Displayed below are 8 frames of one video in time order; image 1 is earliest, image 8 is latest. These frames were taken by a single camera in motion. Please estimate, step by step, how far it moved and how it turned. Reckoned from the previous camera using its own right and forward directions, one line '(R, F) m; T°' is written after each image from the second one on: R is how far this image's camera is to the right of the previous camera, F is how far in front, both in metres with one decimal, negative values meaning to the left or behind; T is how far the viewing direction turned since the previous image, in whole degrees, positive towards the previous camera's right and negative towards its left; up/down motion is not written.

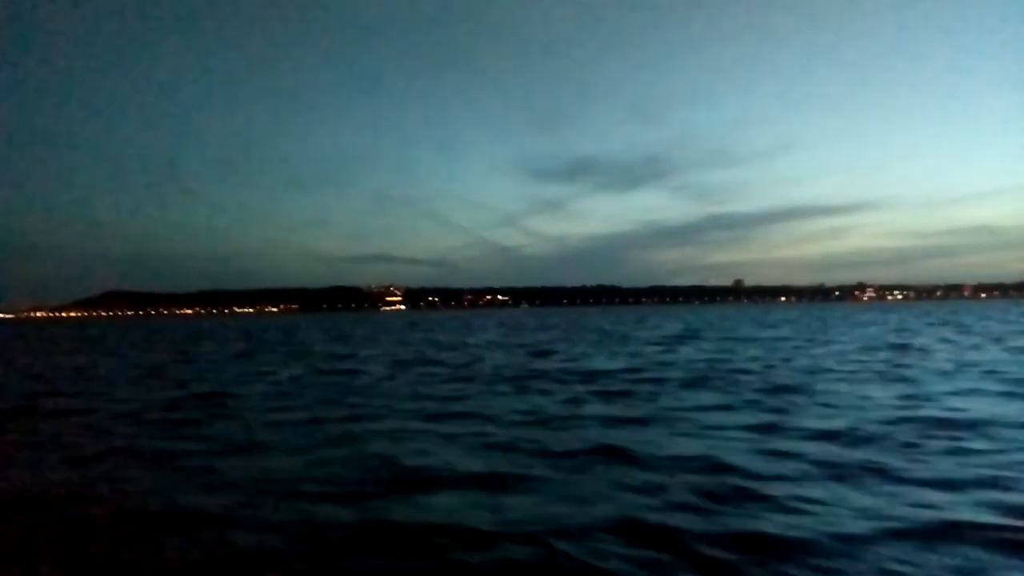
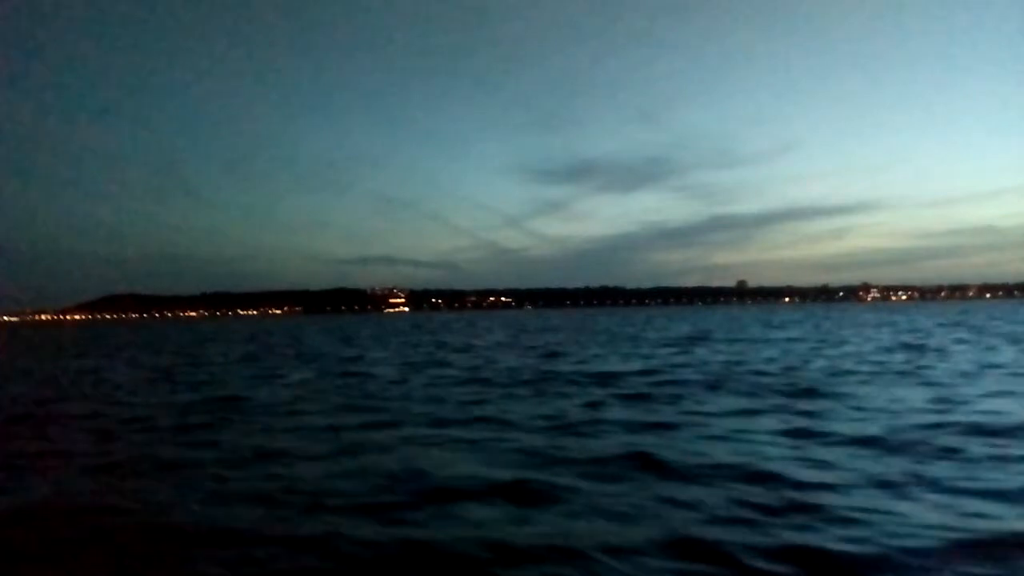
(-0.3, +0.5) m; 0°
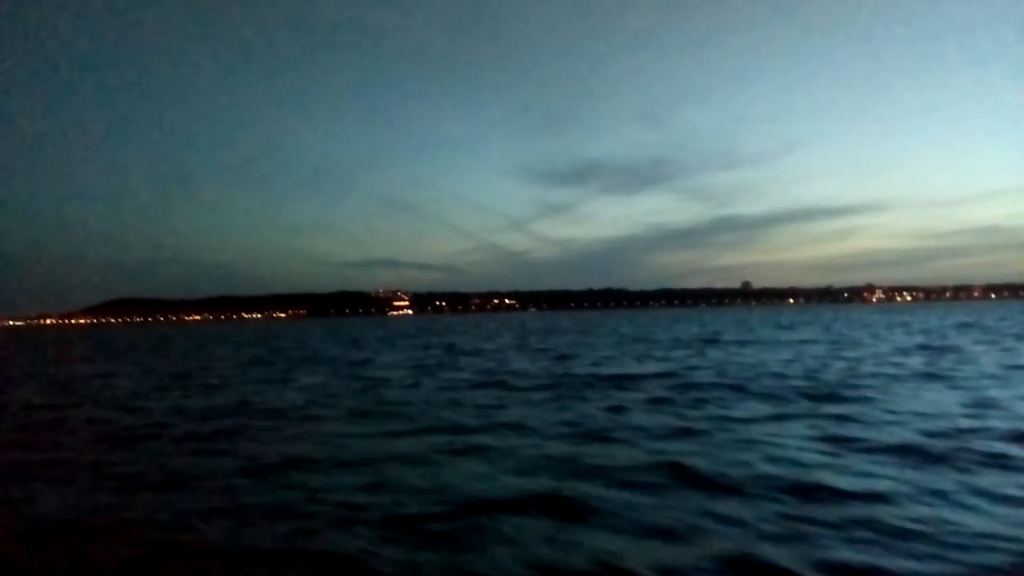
(-0.3, +0.5) m; 0°
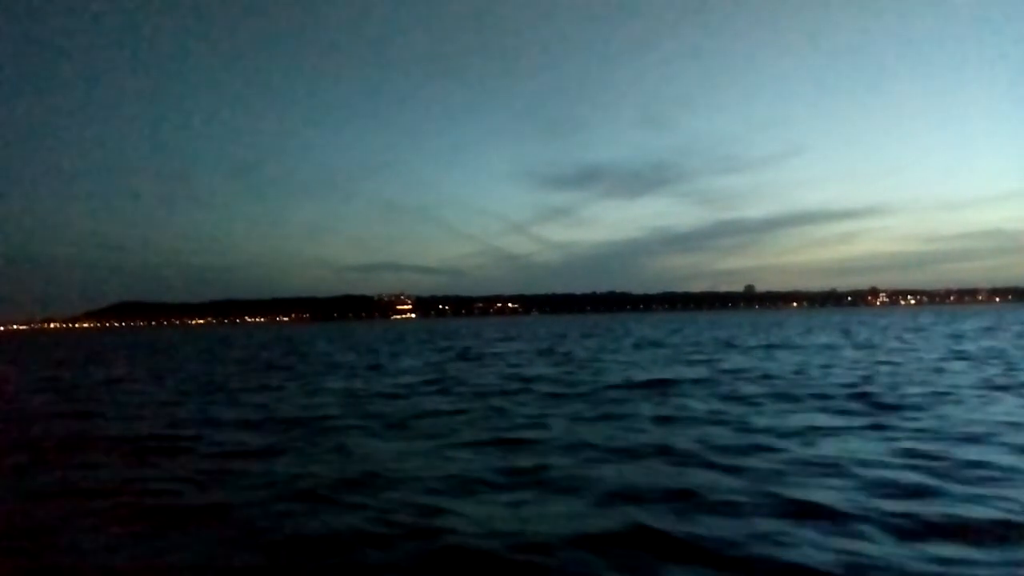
(-0.7, +1.2) m; 0°
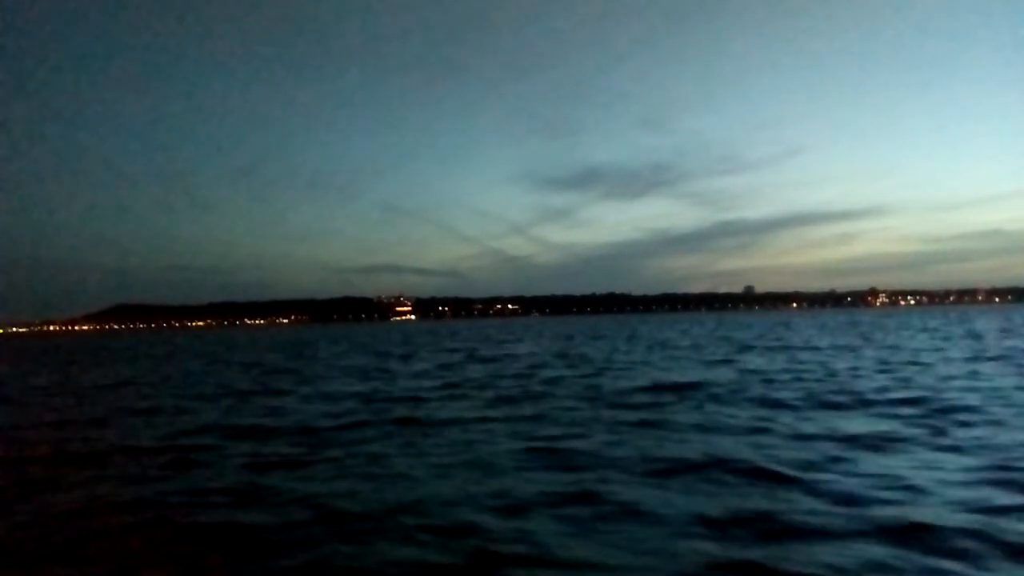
(-0.6, +1.1) m; 0°
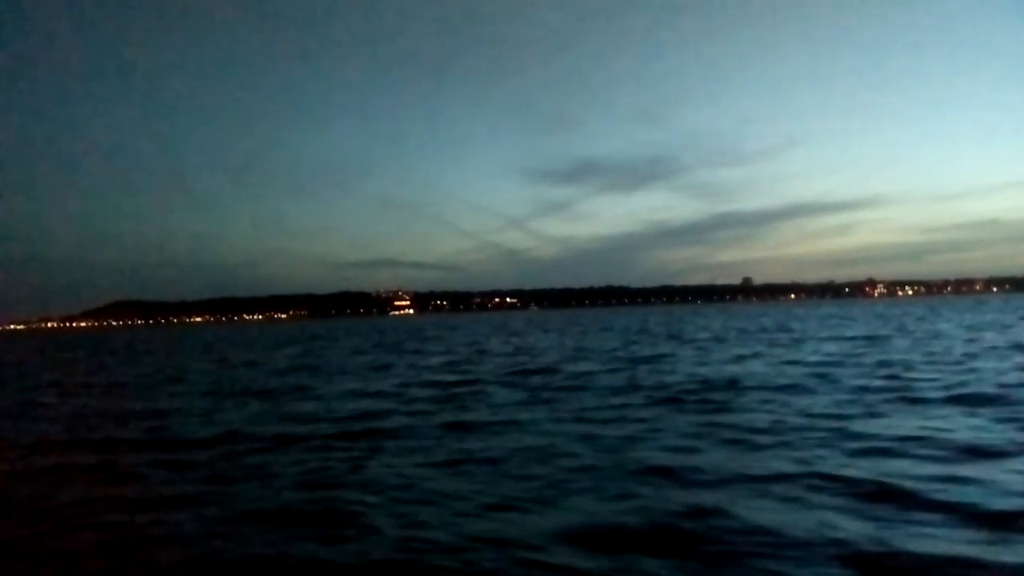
(-1.0, +2.0) m; 0°
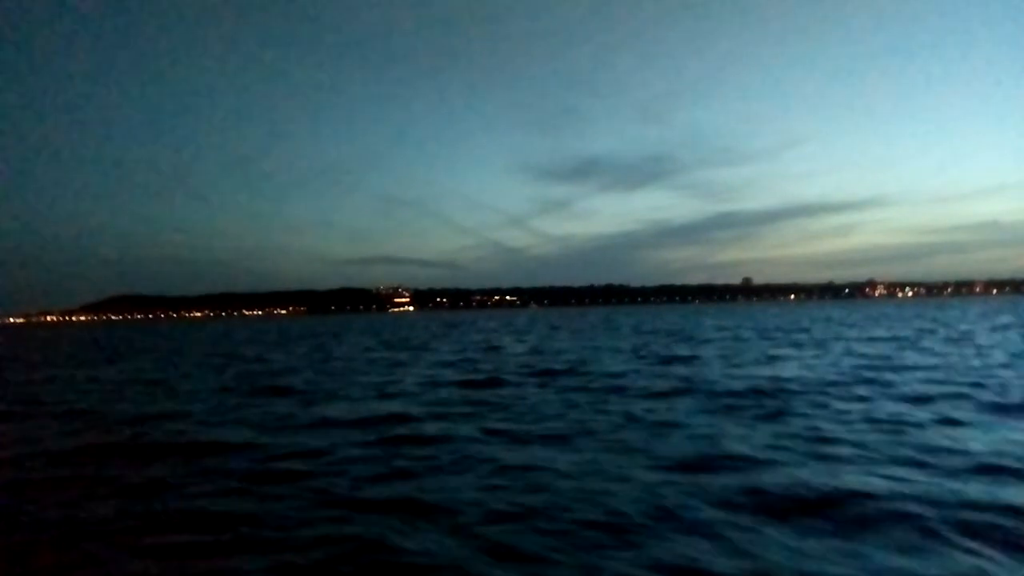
(-1.1, +2.0) m; 0°
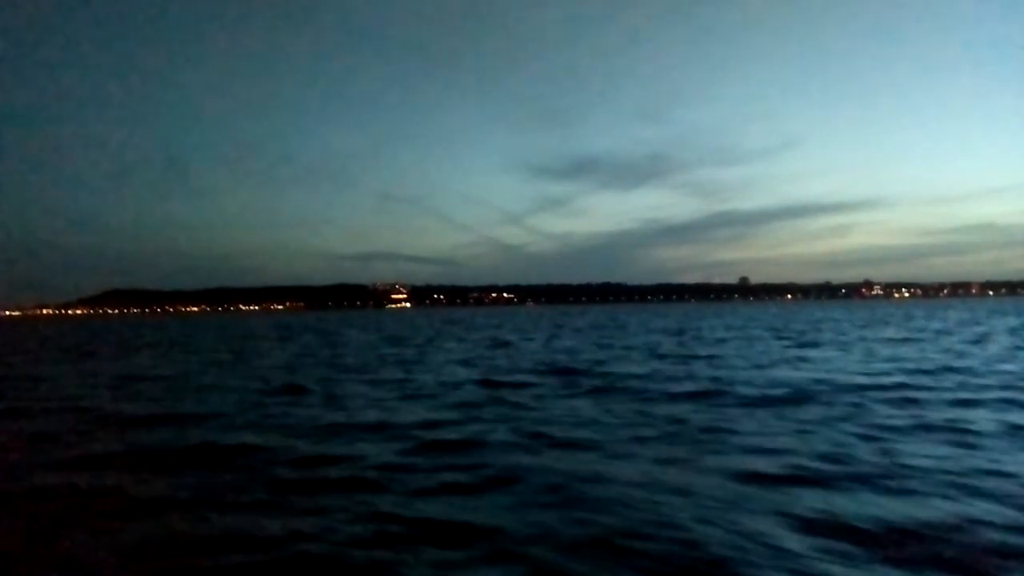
(-1.0, +1.8) m; 0°
